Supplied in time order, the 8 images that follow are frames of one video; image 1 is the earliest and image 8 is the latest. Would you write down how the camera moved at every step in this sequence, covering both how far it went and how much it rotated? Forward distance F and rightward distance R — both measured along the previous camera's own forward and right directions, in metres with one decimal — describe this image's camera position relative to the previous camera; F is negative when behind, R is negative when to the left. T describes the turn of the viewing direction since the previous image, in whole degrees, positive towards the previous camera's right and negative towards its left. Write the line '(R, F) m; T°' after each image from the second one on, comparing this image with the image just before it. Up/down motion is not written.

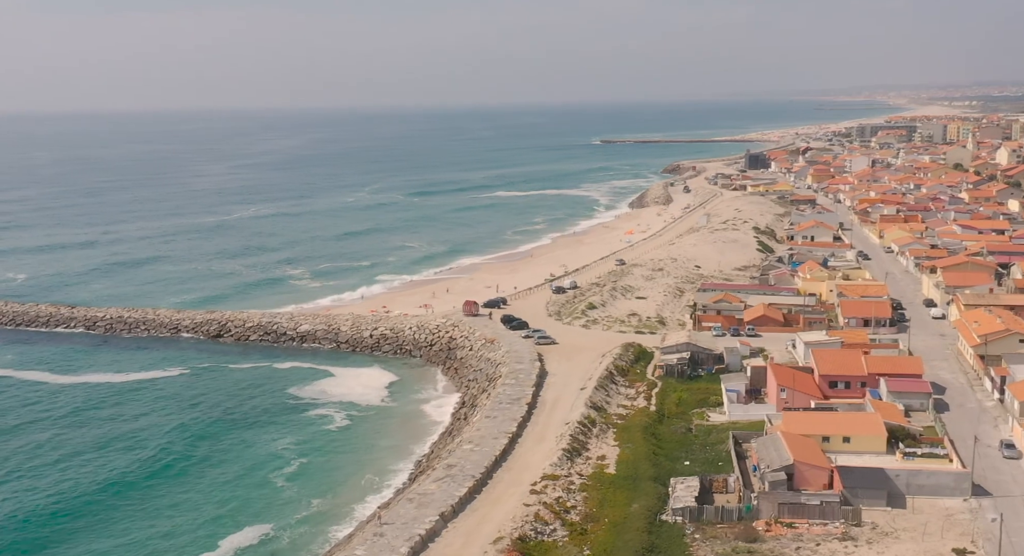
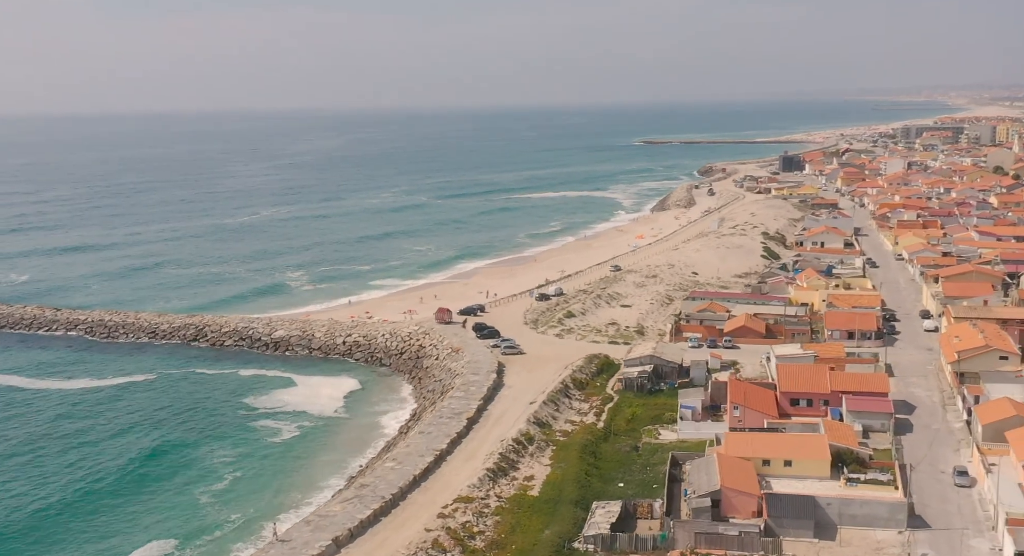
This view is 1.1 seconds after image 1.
(+3.2, +1.2) m; -3°
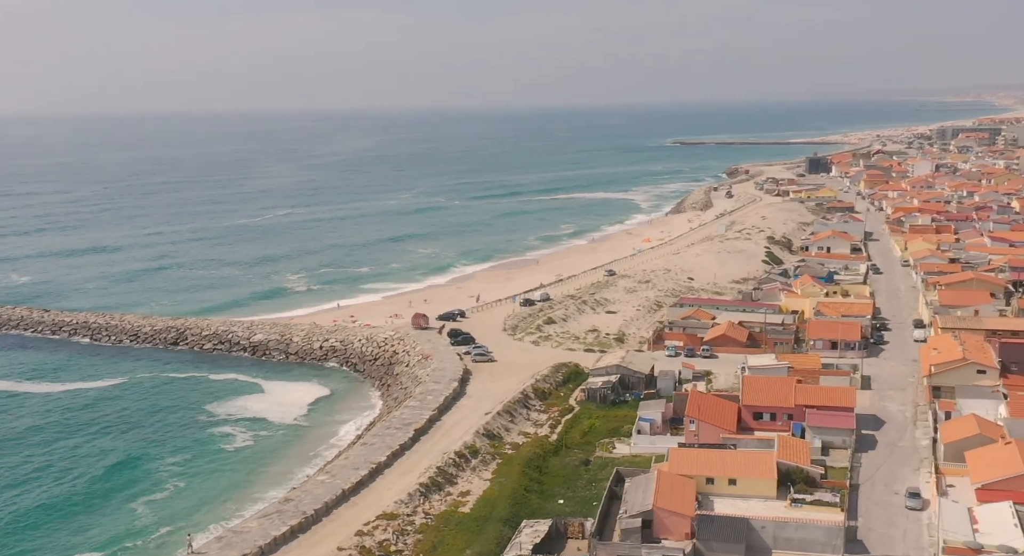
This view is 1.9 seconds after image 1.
(+2.6, +0.9) m; -2°
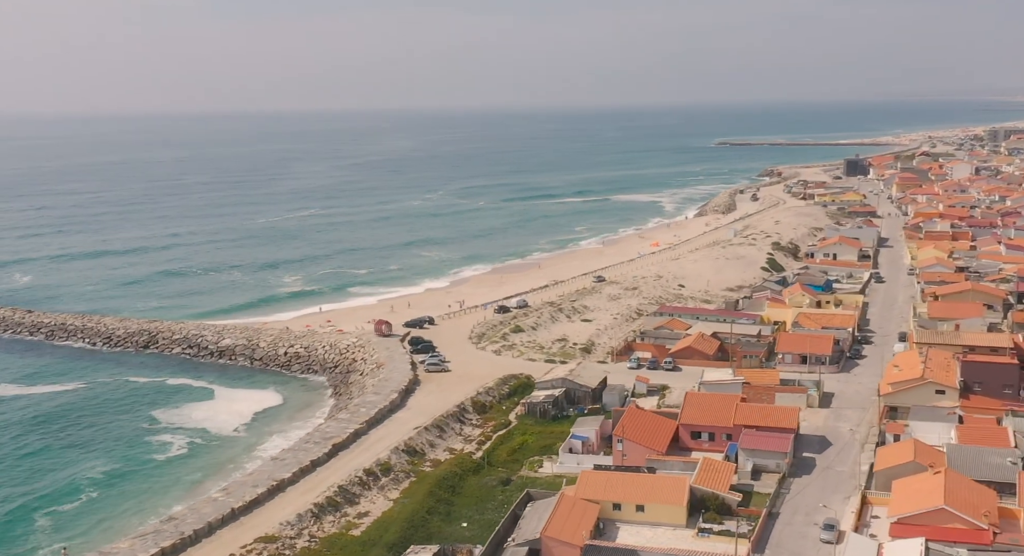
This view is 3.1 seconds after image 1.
(+3.7, +1.2) m; -3°
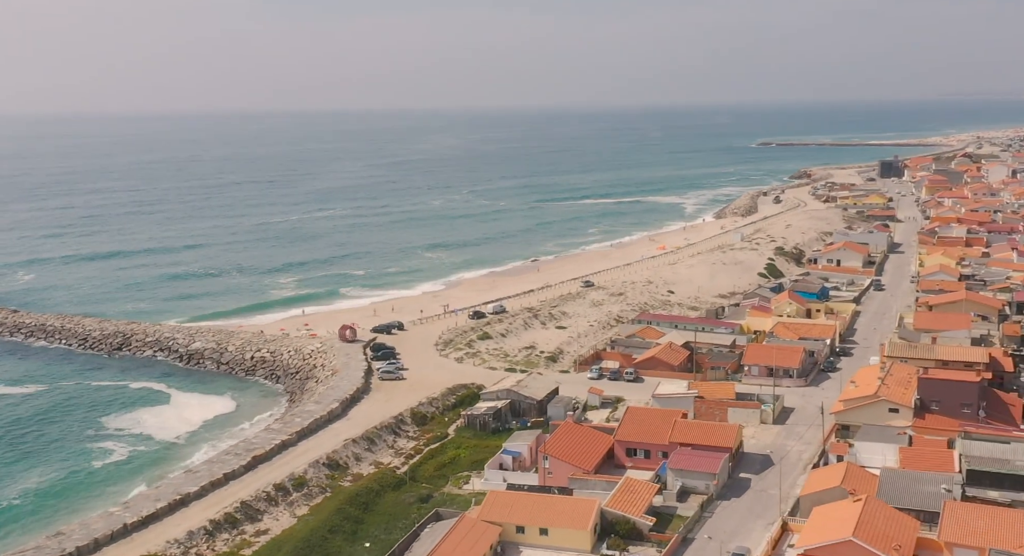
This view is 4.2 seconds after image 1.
(+3.3, +1.1) m; -2°
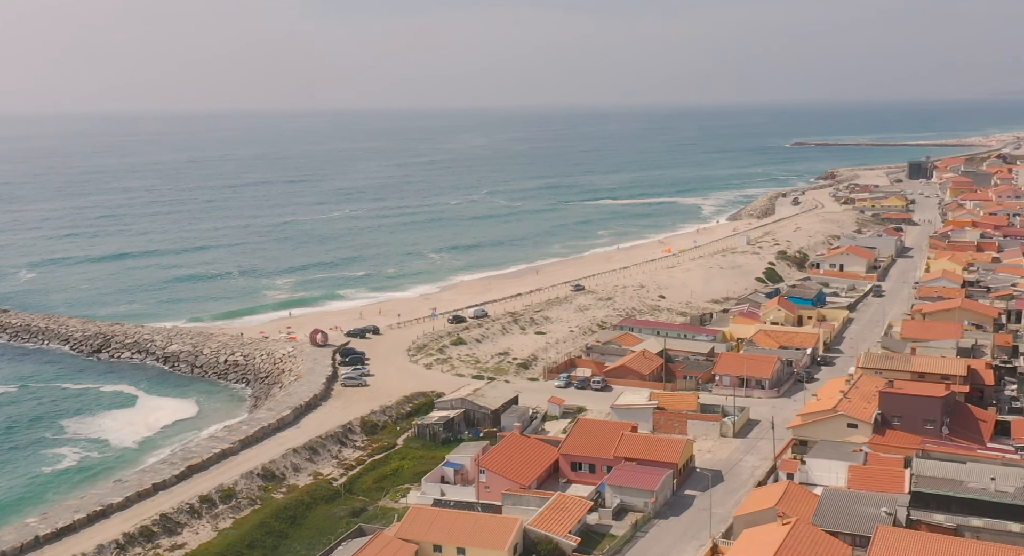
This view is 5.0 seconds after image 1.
(+2.6, +0.9) m; -2°
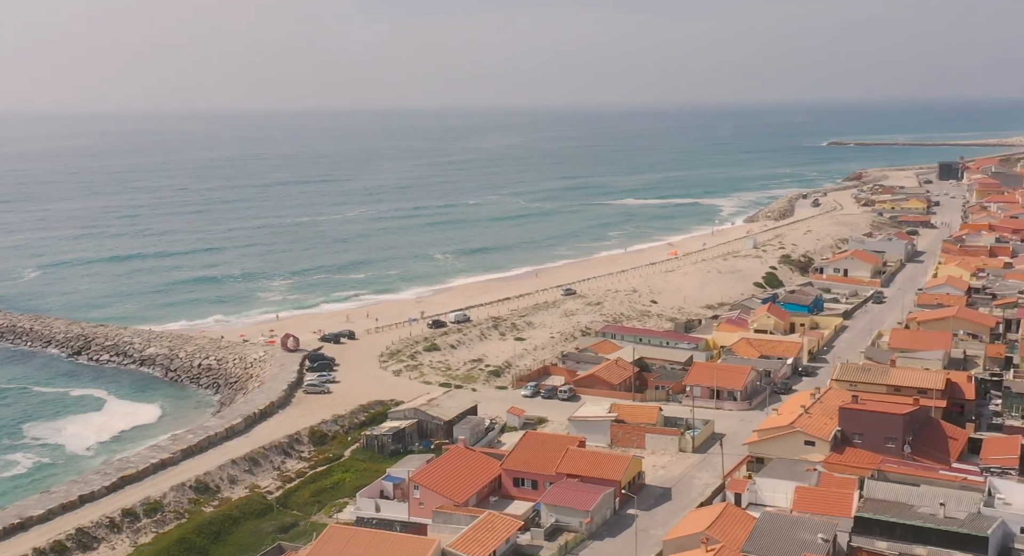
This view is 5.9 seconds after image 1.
(+2.5, +1.0) m; -2°
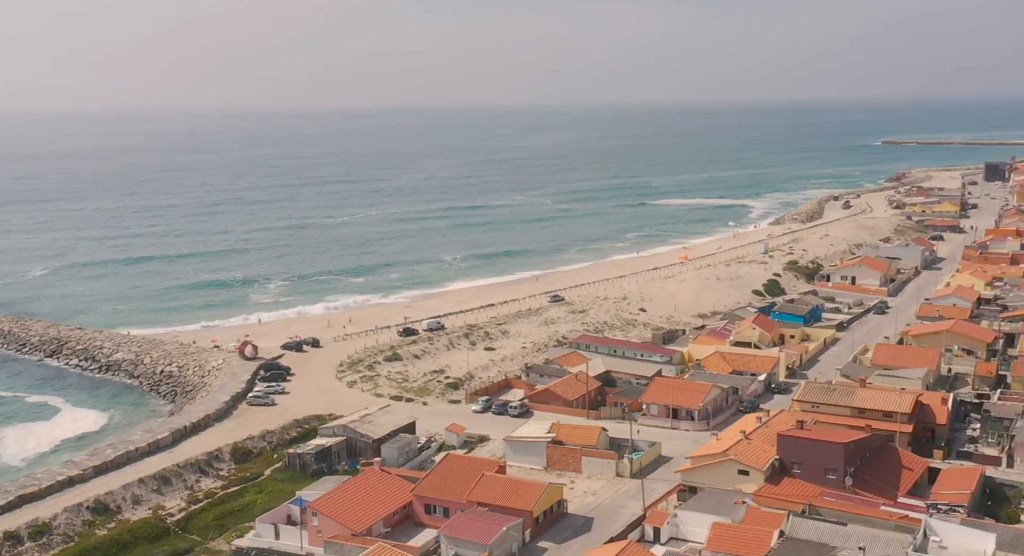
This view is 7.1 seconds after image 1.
(+3.5, +1.7) m; -3°
